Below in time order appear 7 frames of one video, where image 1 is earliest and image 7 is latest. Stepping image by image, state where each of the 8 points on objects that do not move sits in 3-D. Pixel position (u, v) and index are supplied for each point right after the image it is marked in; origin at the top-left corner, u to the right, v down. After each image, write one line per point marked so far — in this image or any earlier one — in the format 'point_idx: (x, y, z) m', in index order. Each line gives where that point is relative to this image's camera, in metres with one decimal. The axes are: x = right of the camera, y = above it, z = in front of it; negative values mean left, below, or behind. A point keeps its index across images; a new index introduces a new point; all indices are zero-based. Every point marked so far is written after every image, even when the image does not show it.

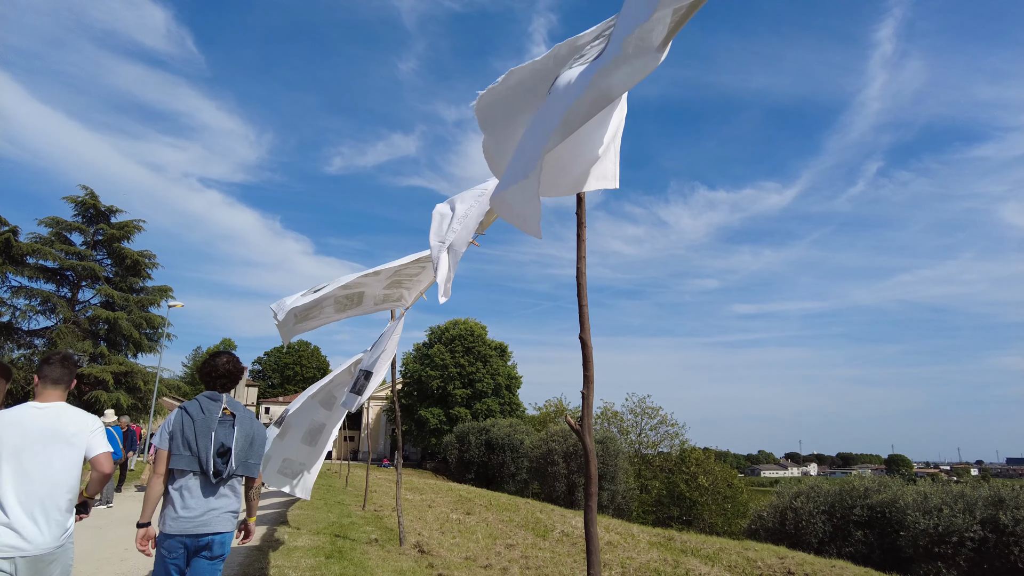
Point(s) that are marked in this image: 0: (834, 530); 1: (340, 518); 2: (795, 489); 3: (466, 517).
0: (+10.0, -7.5, +18.0) m
1: (-2.8, -3.7, +9.3) m
2: (+9.7, -6.9, +19.8) m
3: (-0.8, -4.2, +10.5) m
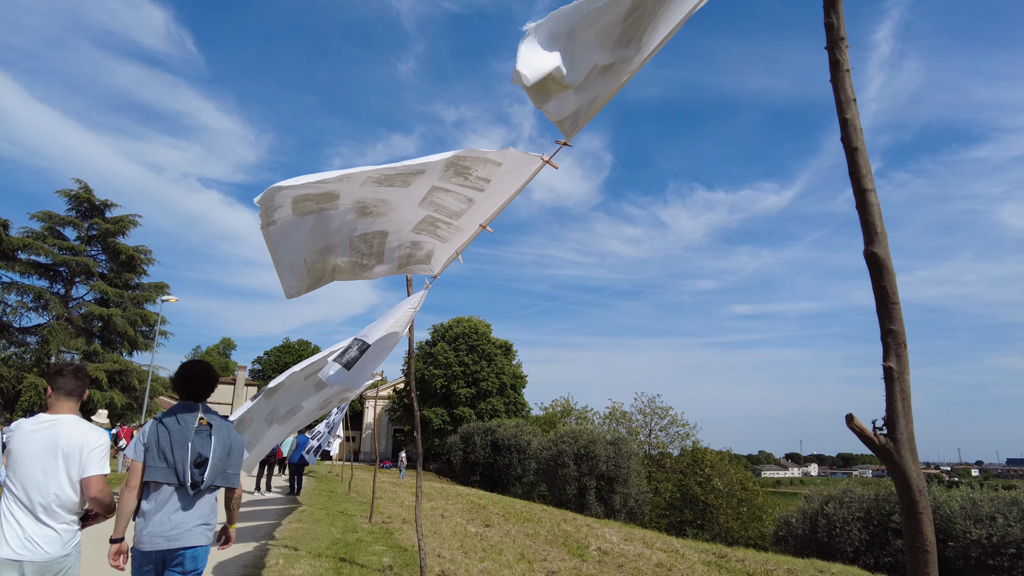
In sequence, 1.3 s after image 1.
0: (+10.4, -7.3, +16.8) m
1: (-2.4, -3.5, +8.2) m
2: (+10.1, -6.6, +18.7) m
3: (-0.4, -3.9, +9.3) m
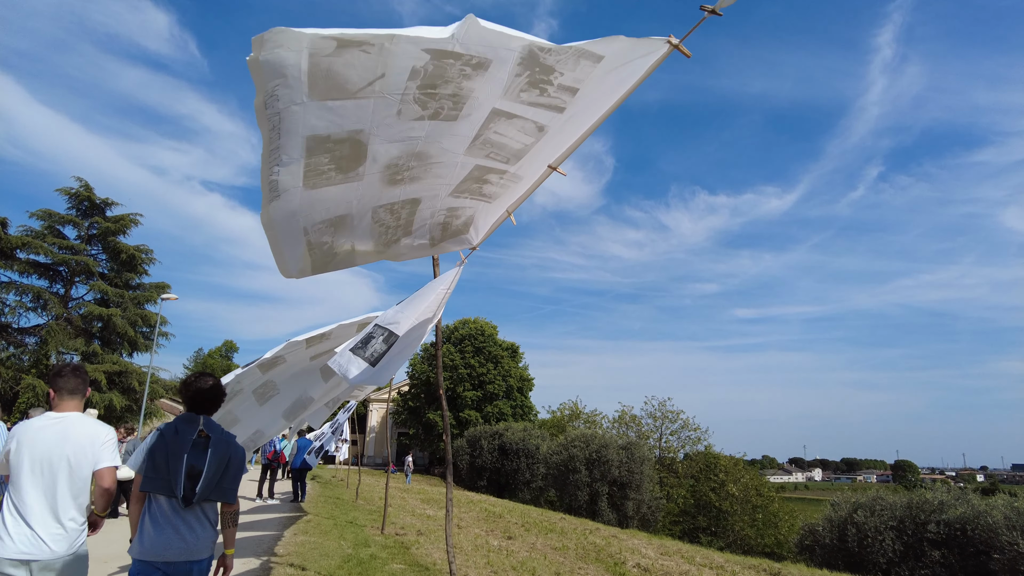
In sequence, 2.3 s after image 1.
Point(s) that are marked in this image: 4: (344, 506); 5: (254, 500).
0: (+10.8, -7.2, +15.9) m
1: (-2.0, -3.3, +7.3) m
2: (+10.5, -6.6, +17.8) m
3: (0.0, -3.8, +8.5) m
4: (-3.4, -4.4, +11.7) m
5: (-7.0, -5.7, +15.7) m
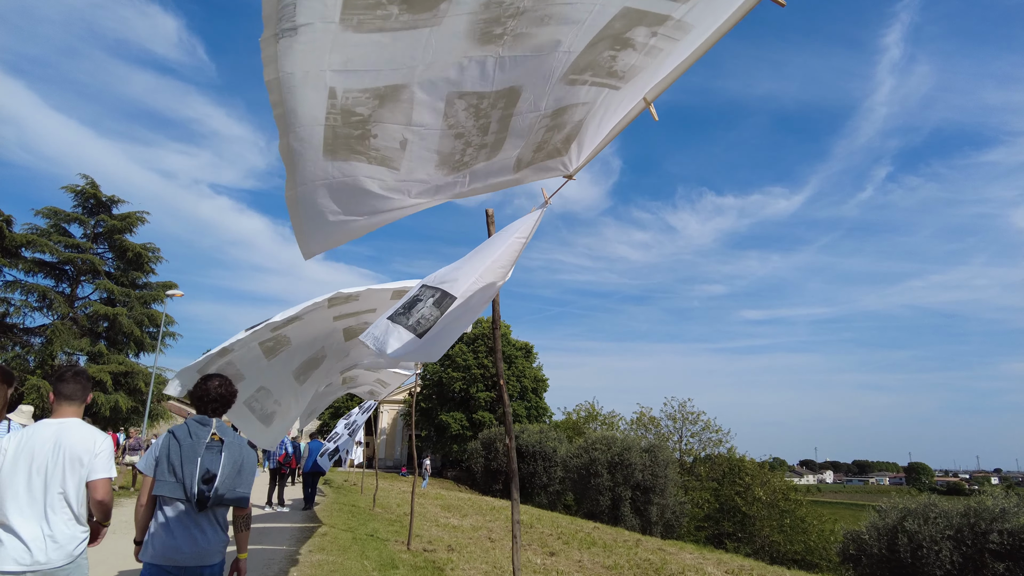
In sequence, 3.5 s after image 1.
0: (+11.5, -6.9, +14.7) m
1: (-1.4, -3.1, +6.3) m
2: (+11.2, -6.3, +16.6) m
3: (+0.6, -3.5, +7.4) m
4: (-2.8, -4.2, +10.6) m
5: (-6.3, -5.5, +14.7) m
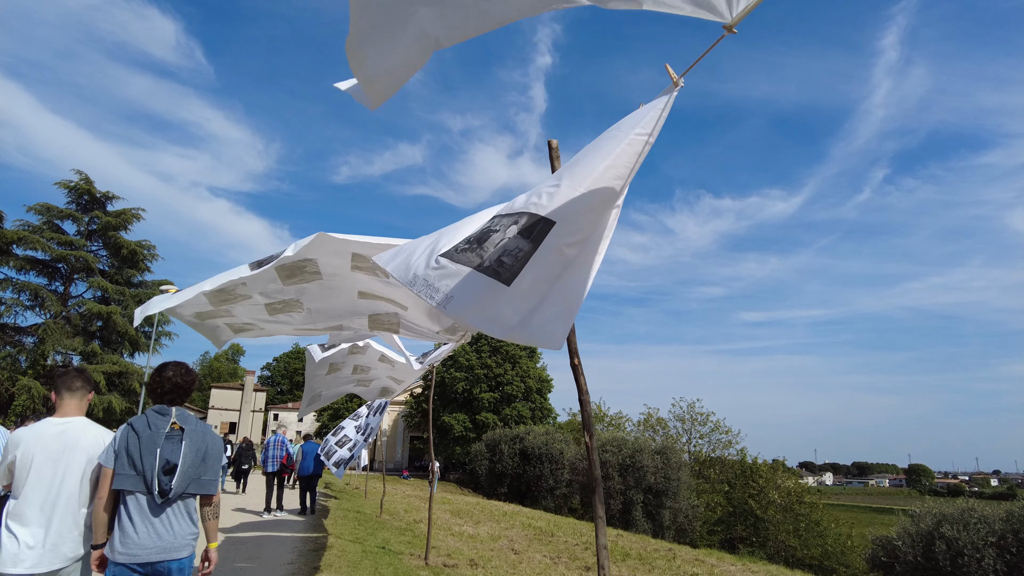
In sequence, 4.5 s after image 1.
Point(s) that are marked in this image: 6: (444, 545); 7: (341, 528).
0: (+11.8, -6.7, +13.8) m
1: (-1.1, -2.8, +5.4) m
2: (+11.5, -6.1, +15.7) m
3: (+0.9, -3.3, +6.5) m
4: (-2.4, -3.9, +9.7) m
5: (-6.0, -5.3, +13.7) m
6: (-0.9, -3.5, +7.8) m
7: (-2.6, -3.7, +8.8) m
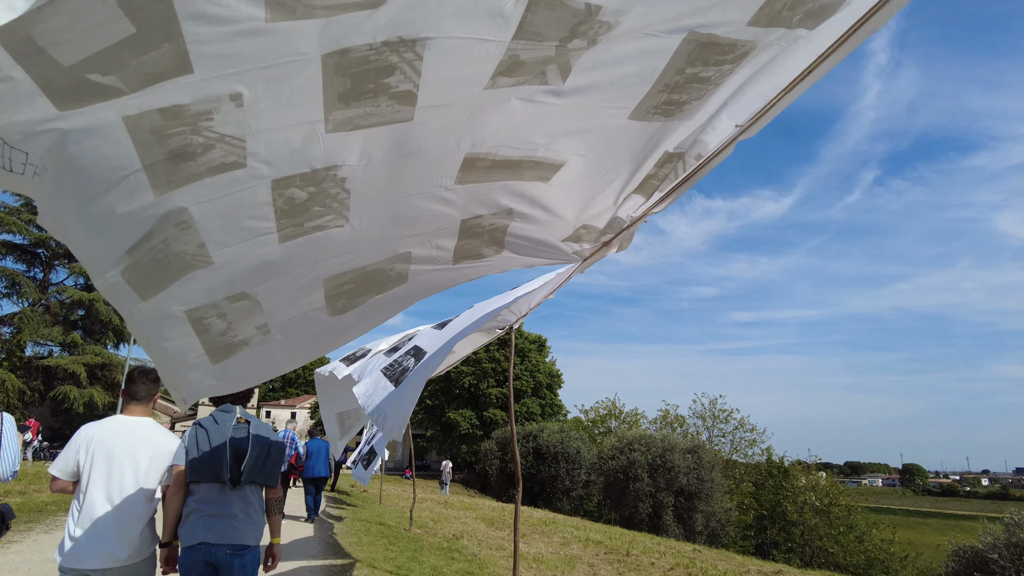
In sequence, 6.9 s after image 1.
0: (+12.7, -6.1, +11.8) m
1: (0.0, -2.2, +3.3) m
2: (+12.4, -5.5, +13.7) m
3: (+1.9, -2.7, +4.4) m
4: (-1.4, -3.3, +7.6) m
5: (-5.1, -4.7, +11.5) m
6: (+0.1, -2.8, +5.7) m
7: (-1.6, -3.0, +6.7) m
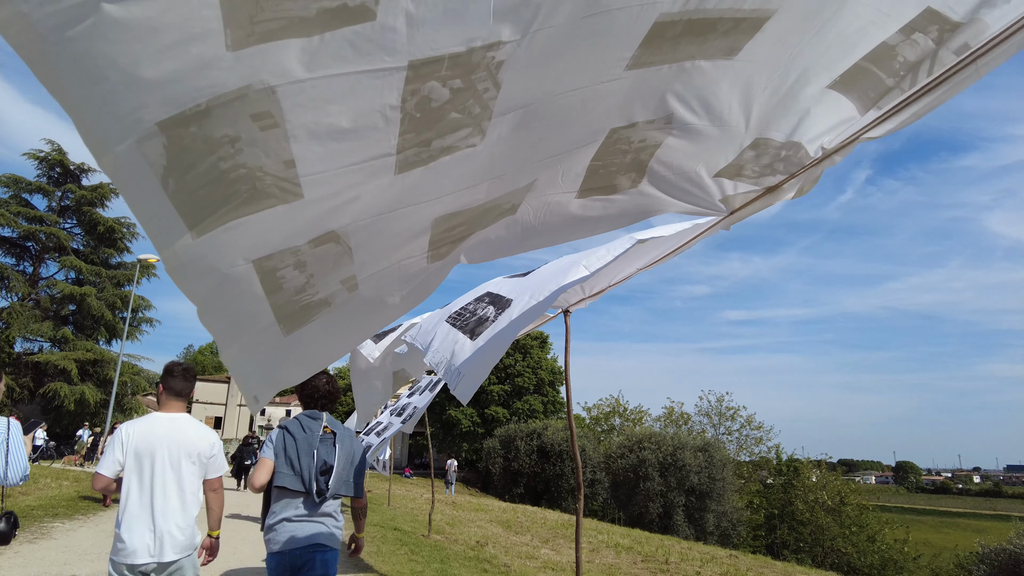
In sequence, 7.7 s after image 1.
0: (+13.0, -6.0, +11.3) m
1: (+0.4, -2.0, +2.6) m
2: (+12.8, -5.3, +13.2) m
3: (+2.3, -2.5, +3.8) m
4: (-1.0, -3.1, +6.9) m
5: (-4.7, -4.4, +10.8) m
6: (+0.5, -2.6, +5.0) m
7: (-1.2, -2.8, +6.0) m
